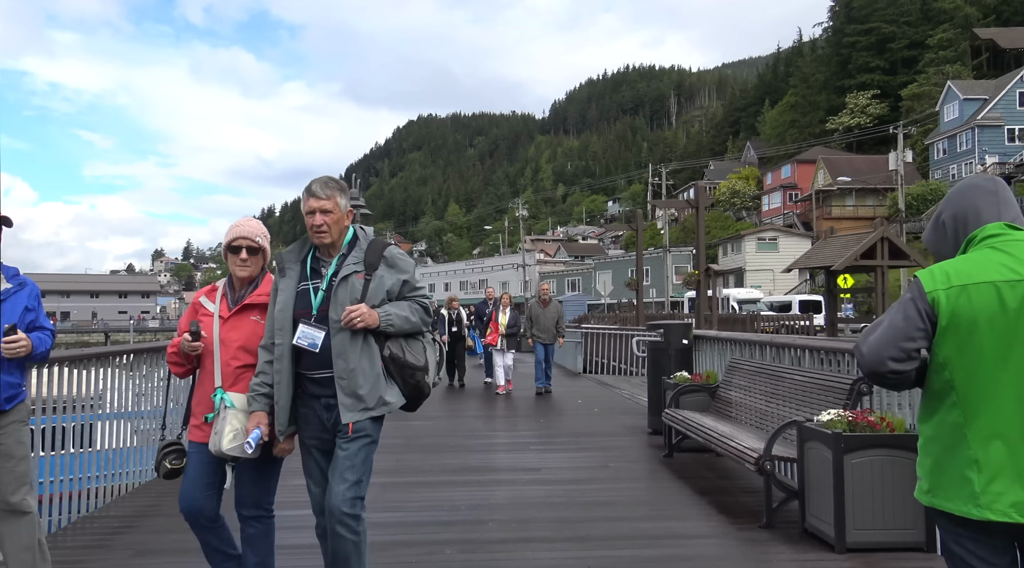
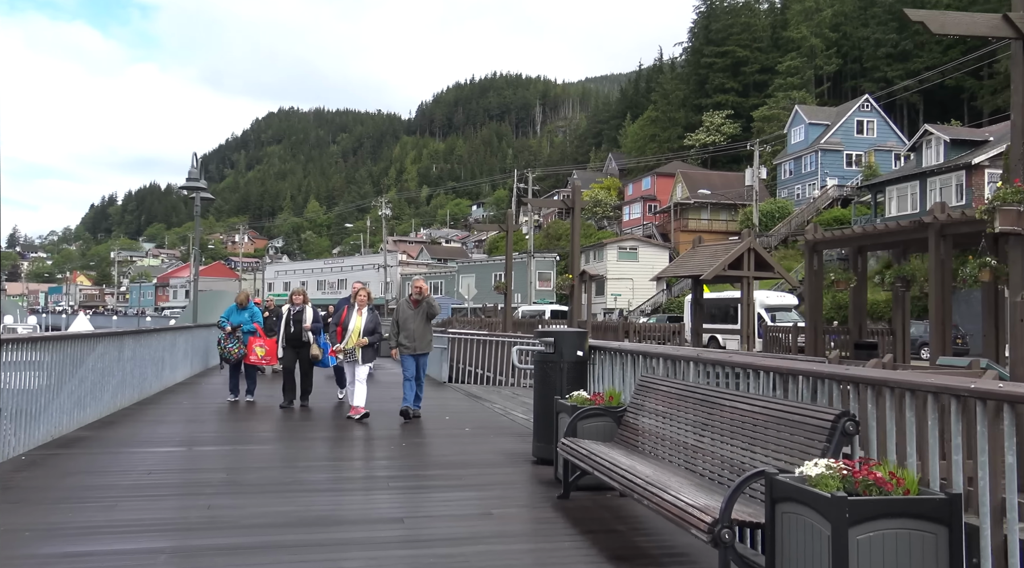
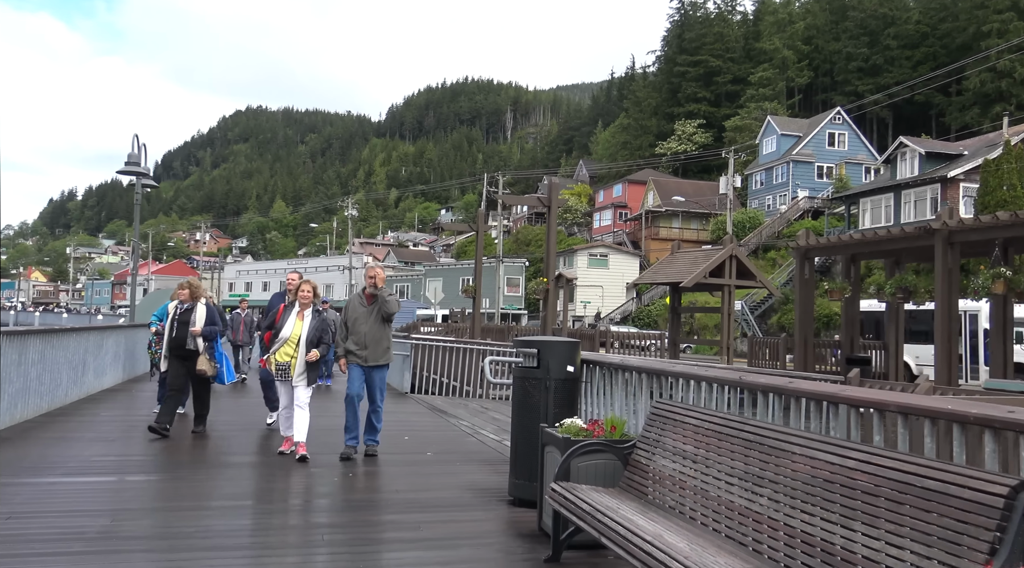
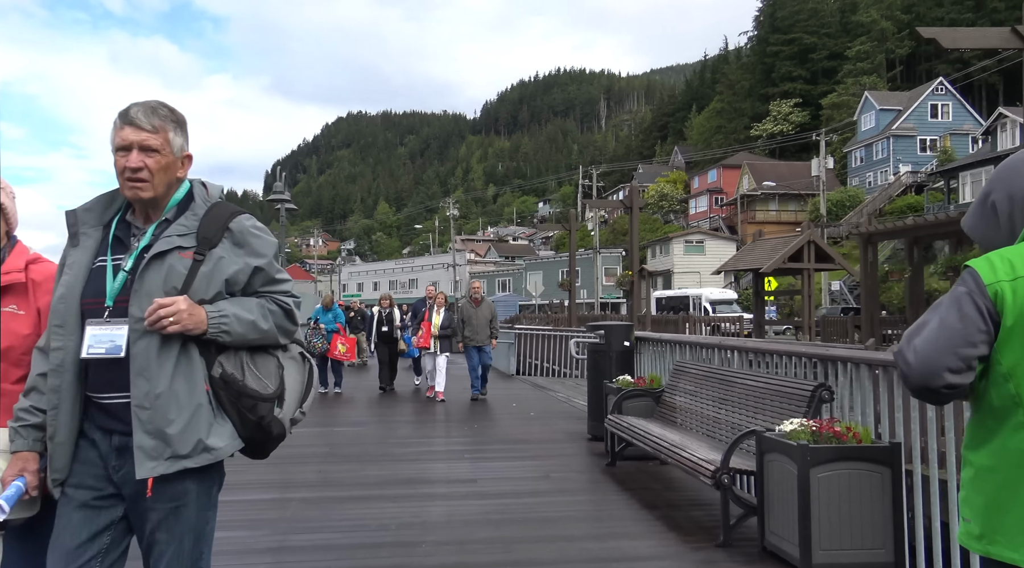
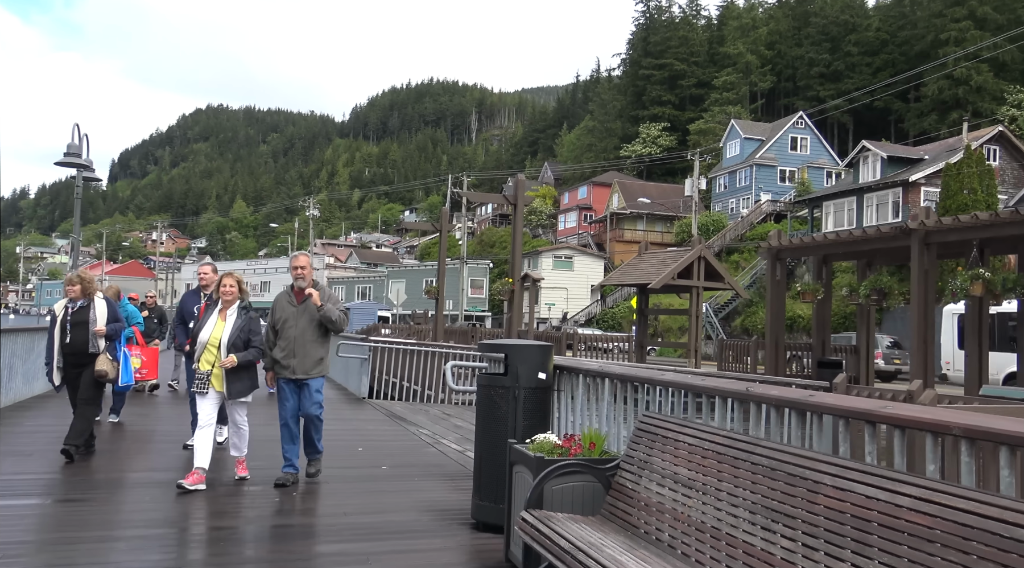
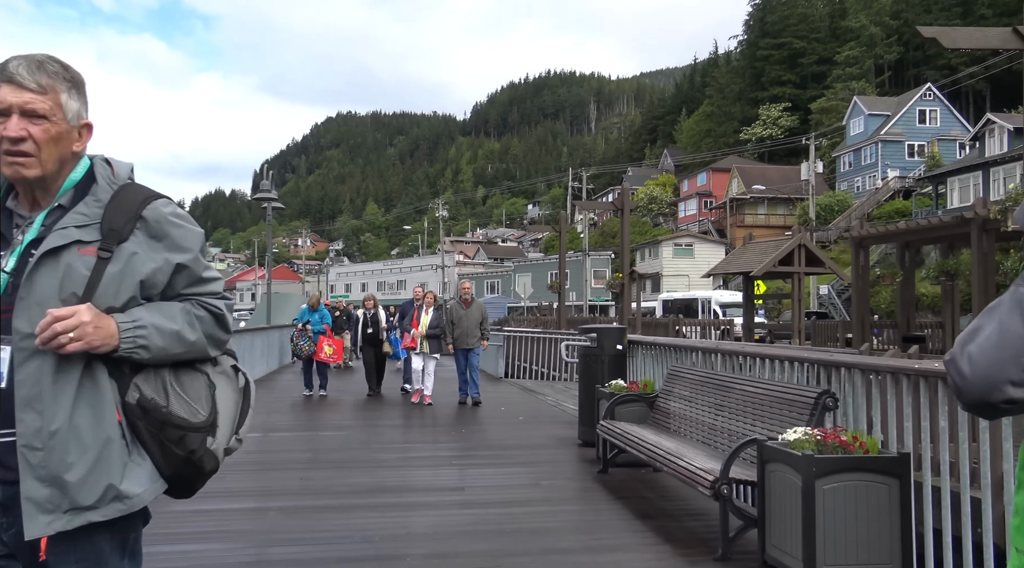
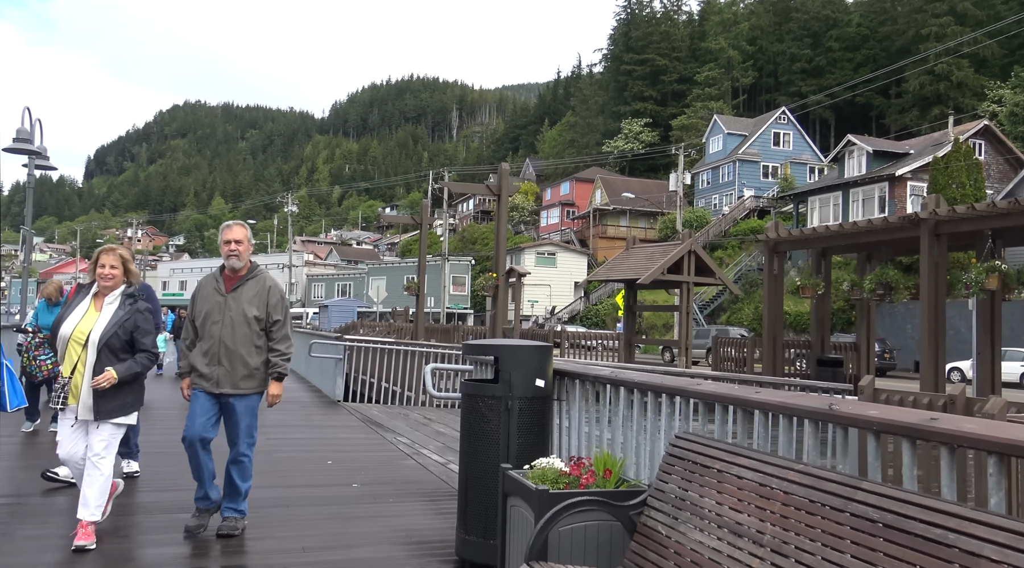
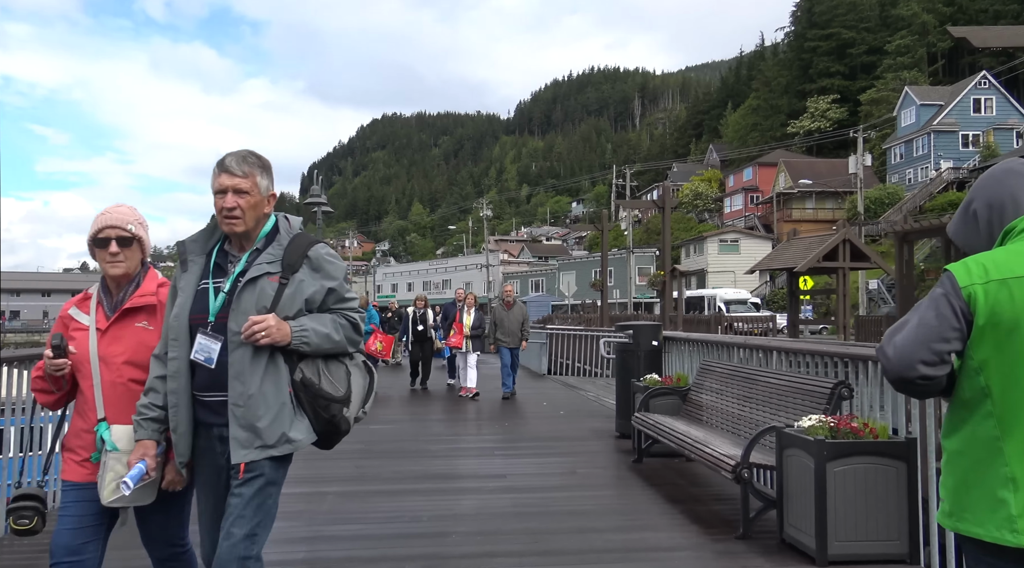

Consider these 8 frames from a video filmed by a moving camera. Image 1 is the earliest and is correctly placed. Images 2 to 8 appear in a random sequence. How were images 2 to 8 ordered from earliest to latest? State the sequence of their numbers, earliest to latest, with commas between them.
8, 4, 6, 2, 3, 5, 7
